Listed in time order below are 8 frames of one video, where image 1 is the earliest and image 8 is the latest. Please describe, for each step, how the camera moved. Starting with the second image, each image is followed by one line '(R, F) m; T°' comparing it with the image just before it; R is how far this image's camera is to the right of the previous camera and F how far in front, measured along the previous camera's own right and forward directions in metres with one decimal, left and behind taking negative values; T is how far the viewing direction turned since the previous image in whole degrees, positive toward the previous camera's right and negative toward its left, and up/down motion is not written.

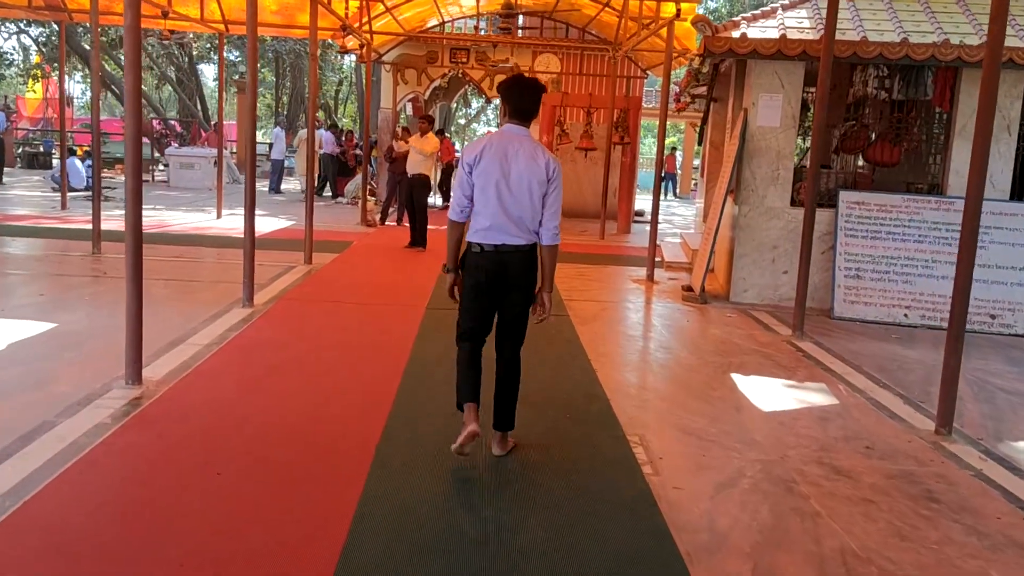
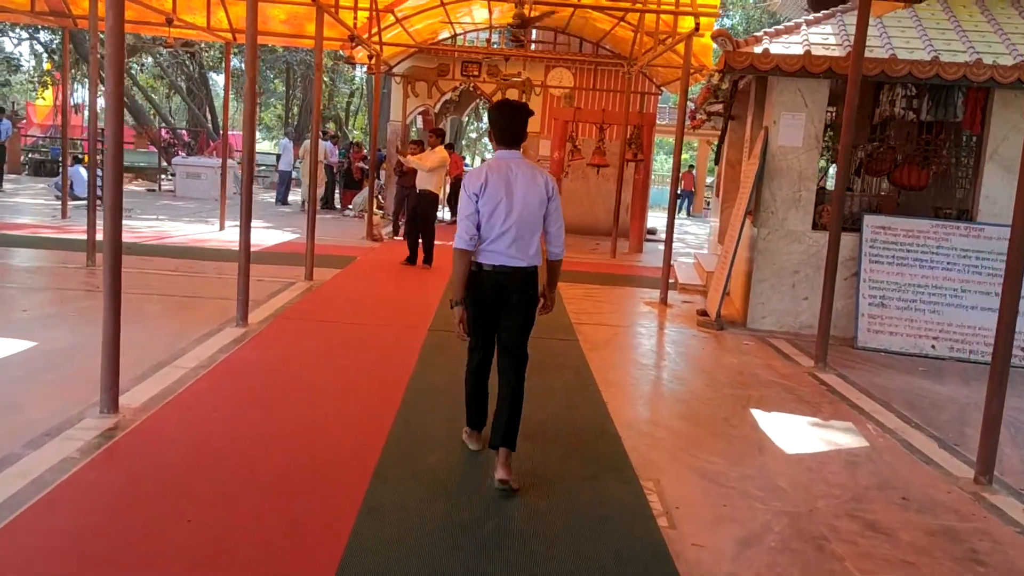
(0.0, +0.3) m; -1°
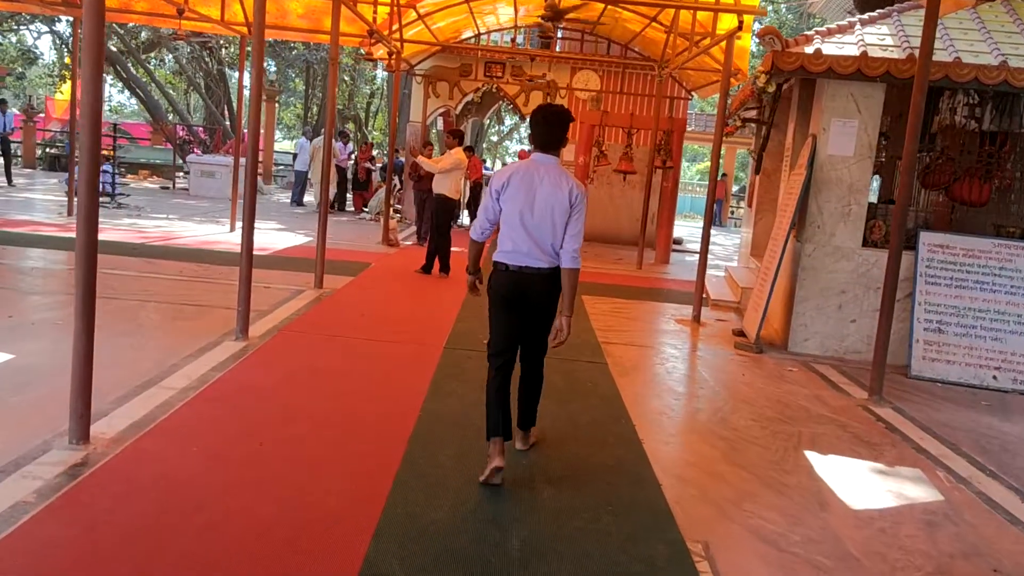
(-0.1, +0.6) m; -1°
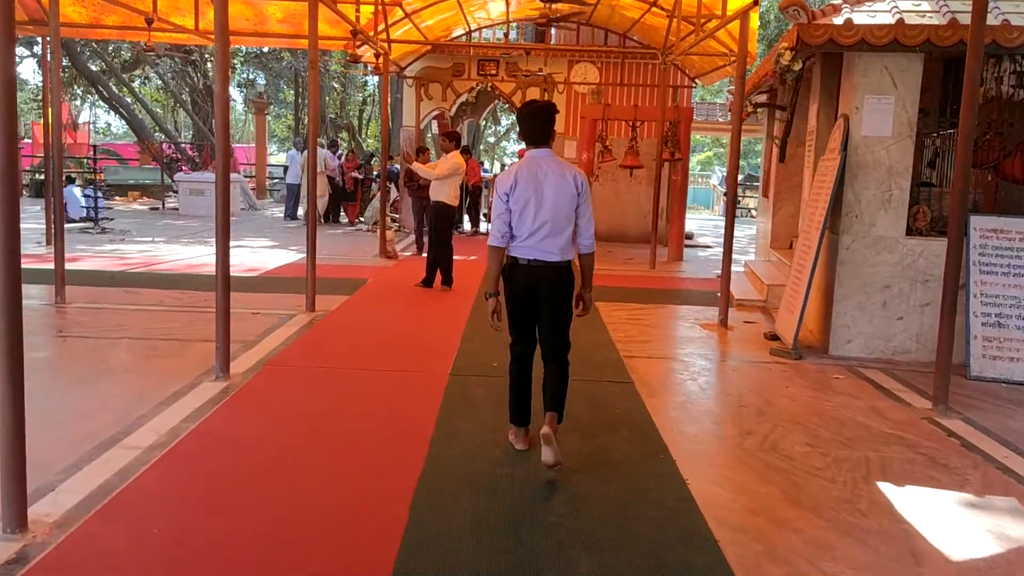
(0.0, +0.7) m; 0°
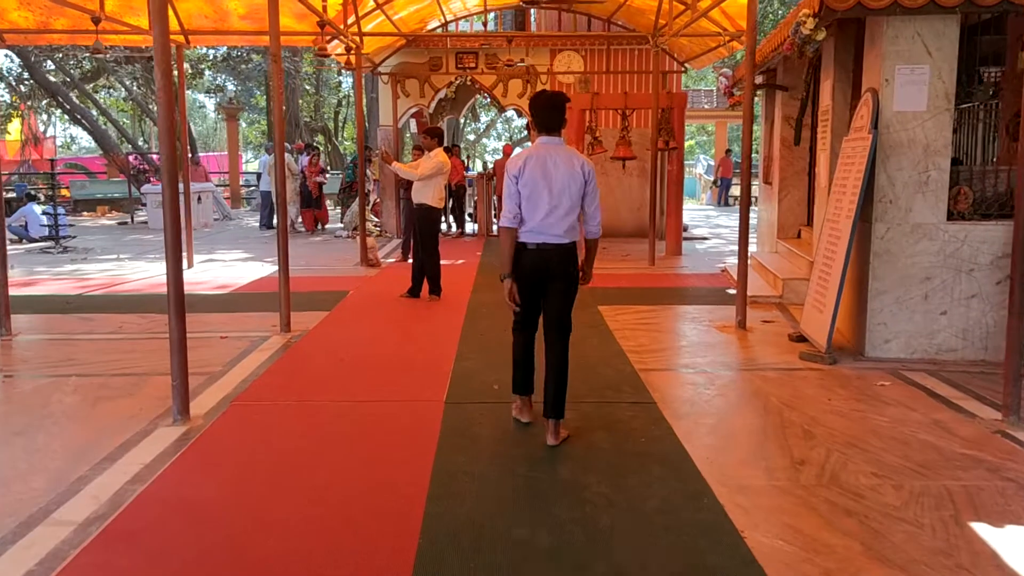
(-0.1, +0.7) m; +1°
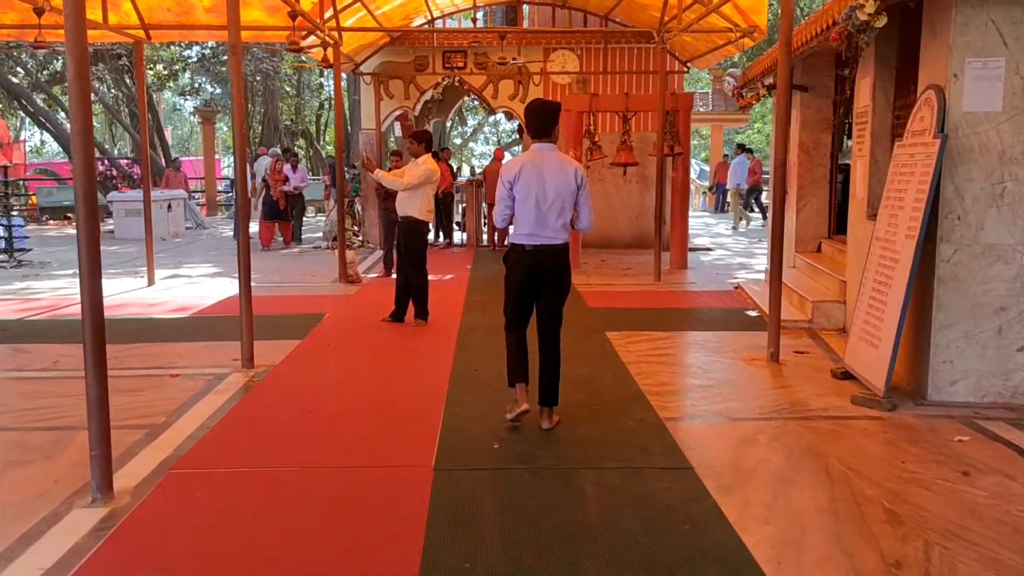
(-0.1, +0.9) m; +1°
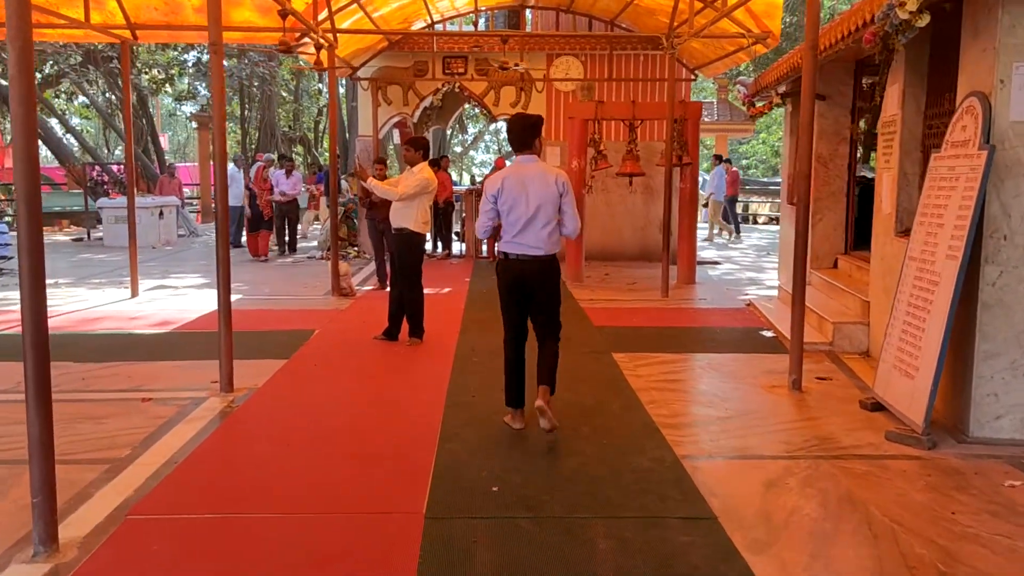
(0.0, +0.4) m; 0°
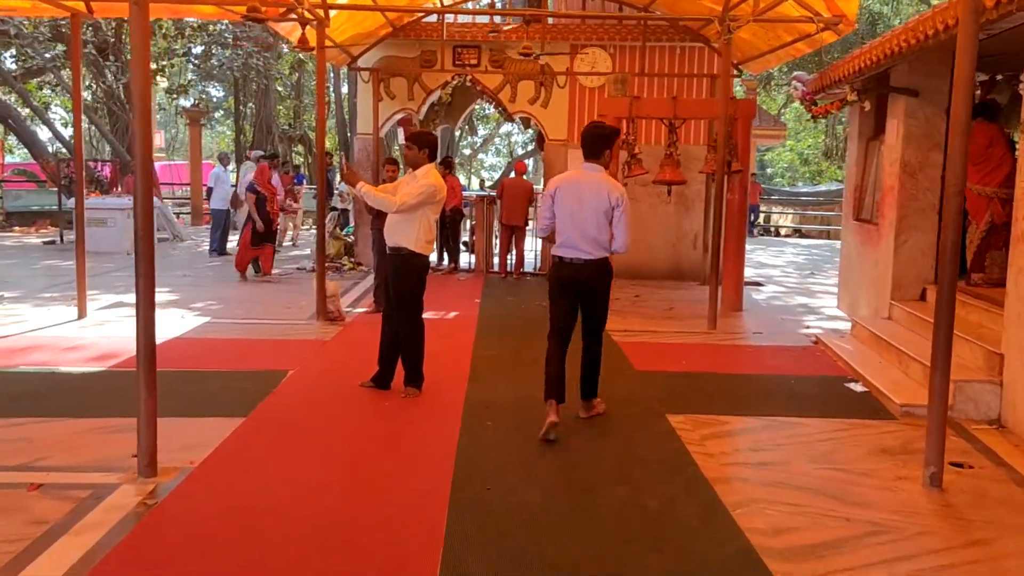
(-0.1, +1.5) m; 0°
